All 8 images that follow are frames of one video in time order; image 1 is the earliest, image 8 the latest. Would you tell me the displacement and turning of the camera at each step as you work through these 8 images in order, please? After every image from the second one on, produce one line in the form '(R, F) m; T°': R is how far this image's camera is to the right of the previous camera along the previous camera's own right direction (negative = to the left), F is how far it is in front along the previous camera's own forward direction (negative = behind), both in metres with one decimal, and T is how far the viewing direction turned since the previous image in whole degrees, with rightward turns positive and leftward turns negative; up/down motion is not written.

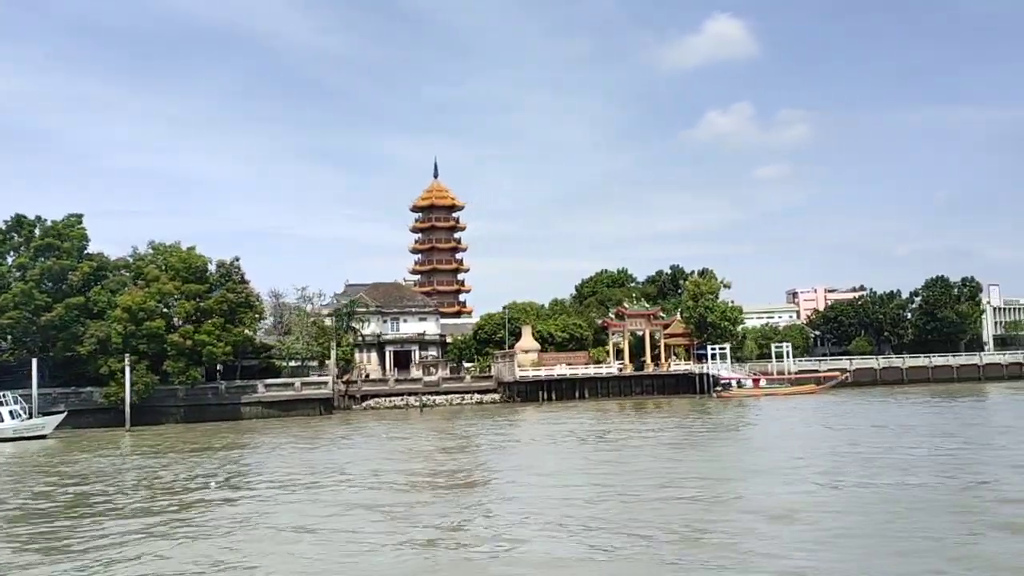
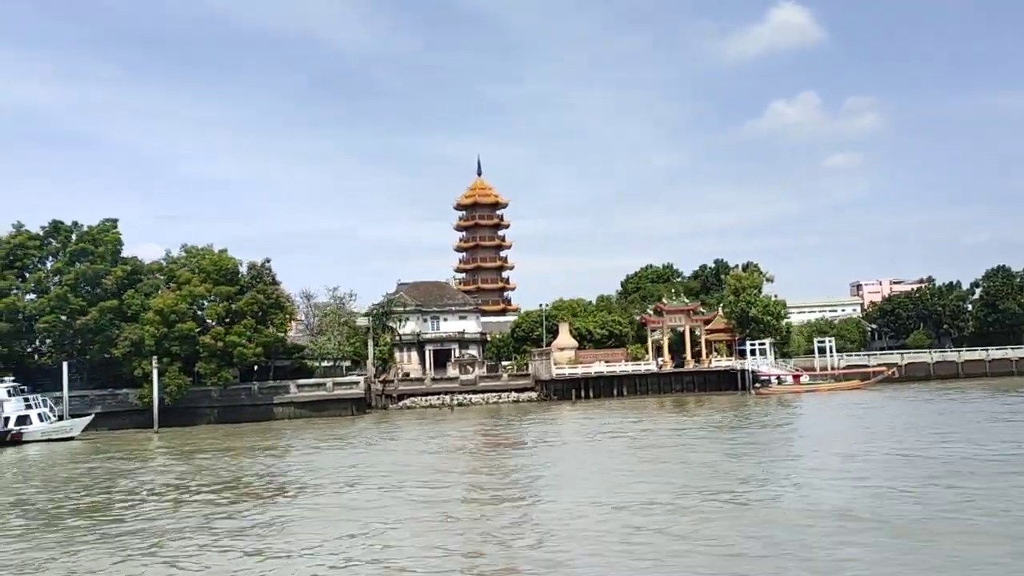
(+1.3, +0.4) m; -4°
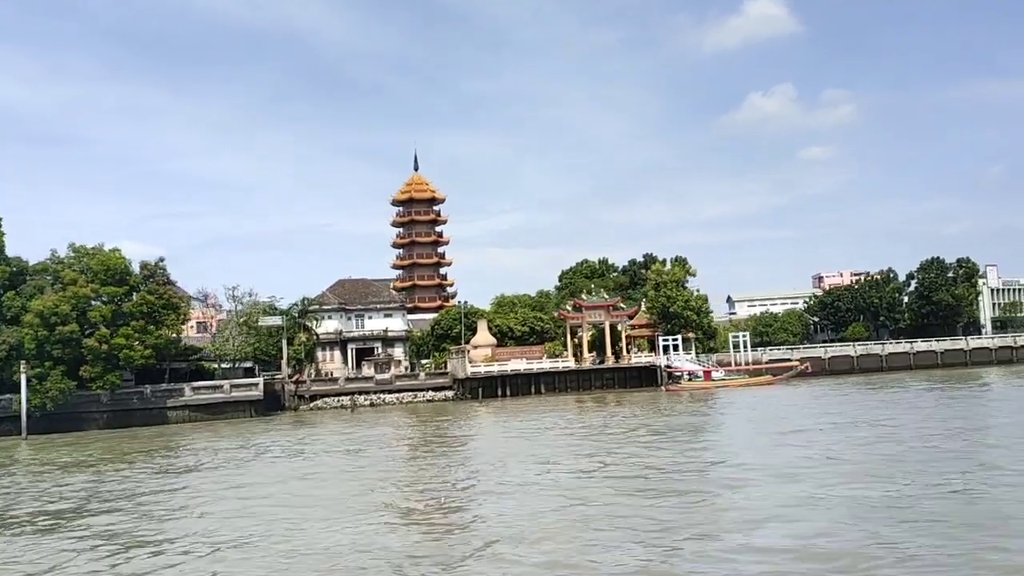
(+2.9, +0.8) m; +2°
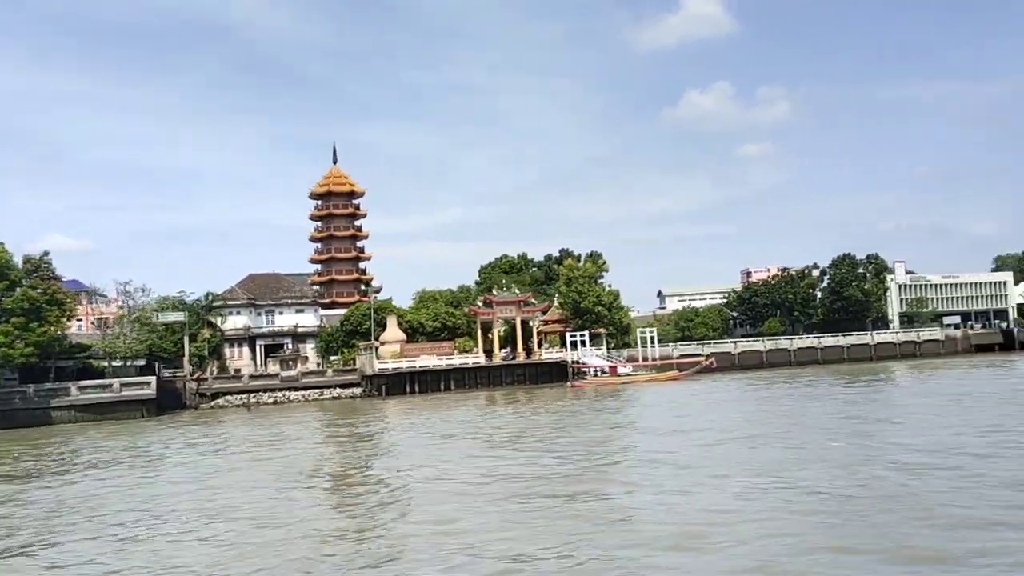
(+1.4, +0.4) m; +4°
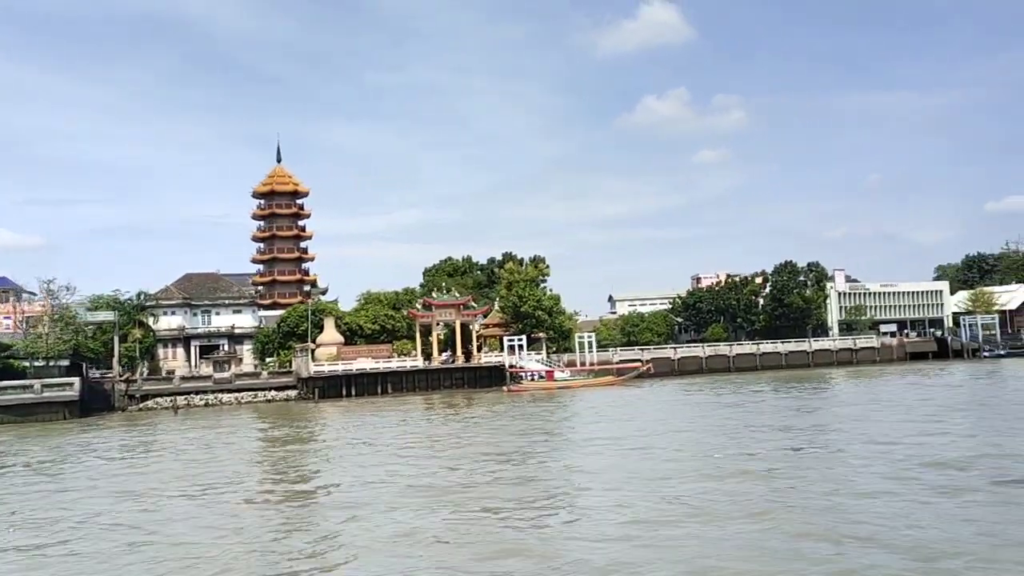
(+0.7, +0.2) m; +3°
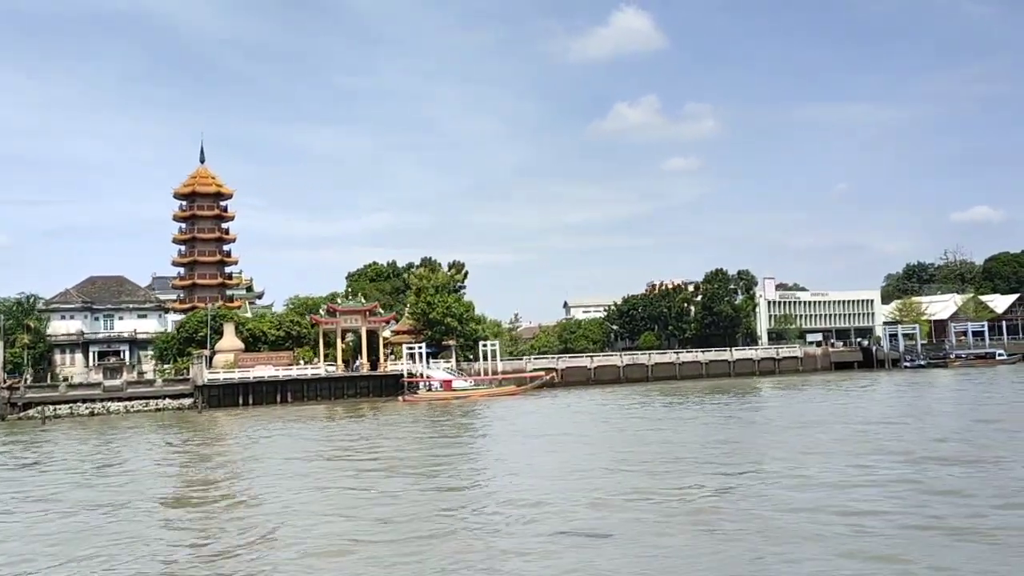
(+2.8, +1.2) m; +2°
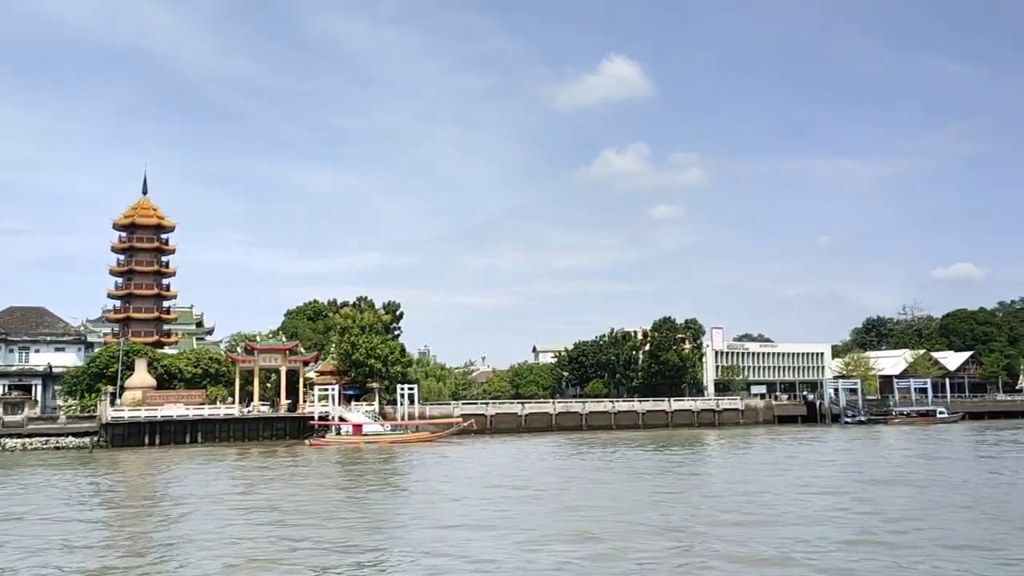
(+2.5, +1.2) m; +1°
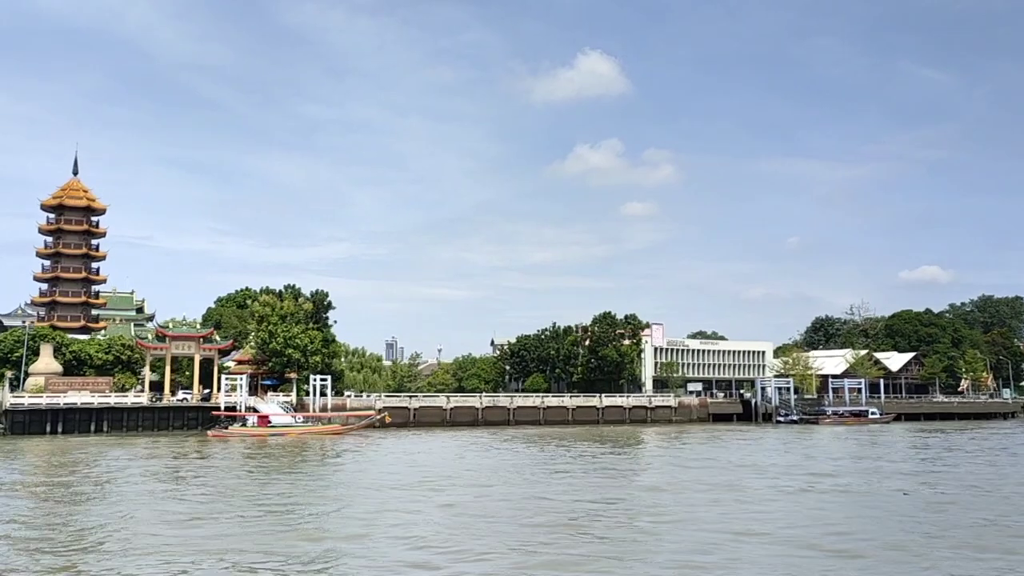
(+2.0, +0.9) m; +2°
